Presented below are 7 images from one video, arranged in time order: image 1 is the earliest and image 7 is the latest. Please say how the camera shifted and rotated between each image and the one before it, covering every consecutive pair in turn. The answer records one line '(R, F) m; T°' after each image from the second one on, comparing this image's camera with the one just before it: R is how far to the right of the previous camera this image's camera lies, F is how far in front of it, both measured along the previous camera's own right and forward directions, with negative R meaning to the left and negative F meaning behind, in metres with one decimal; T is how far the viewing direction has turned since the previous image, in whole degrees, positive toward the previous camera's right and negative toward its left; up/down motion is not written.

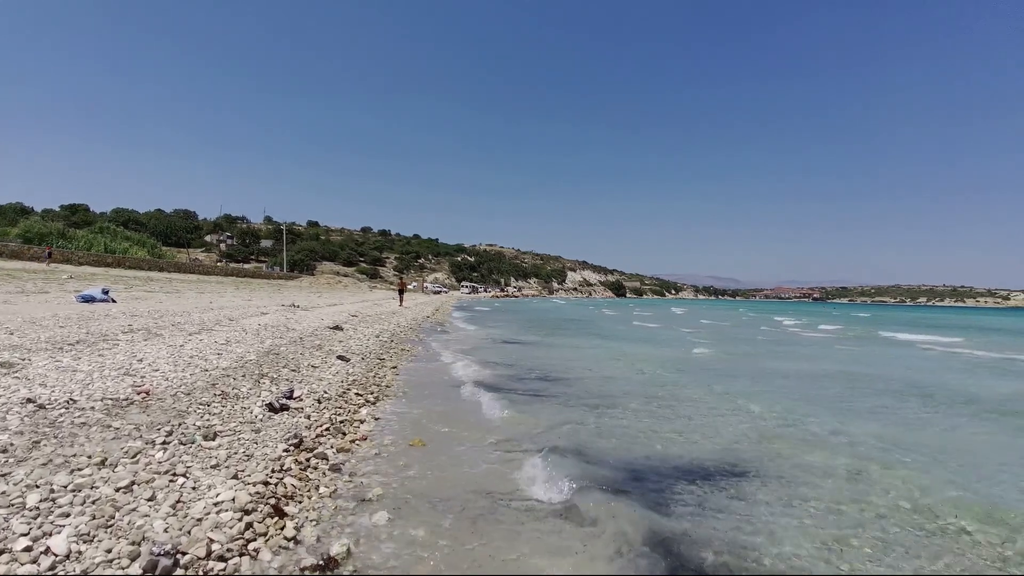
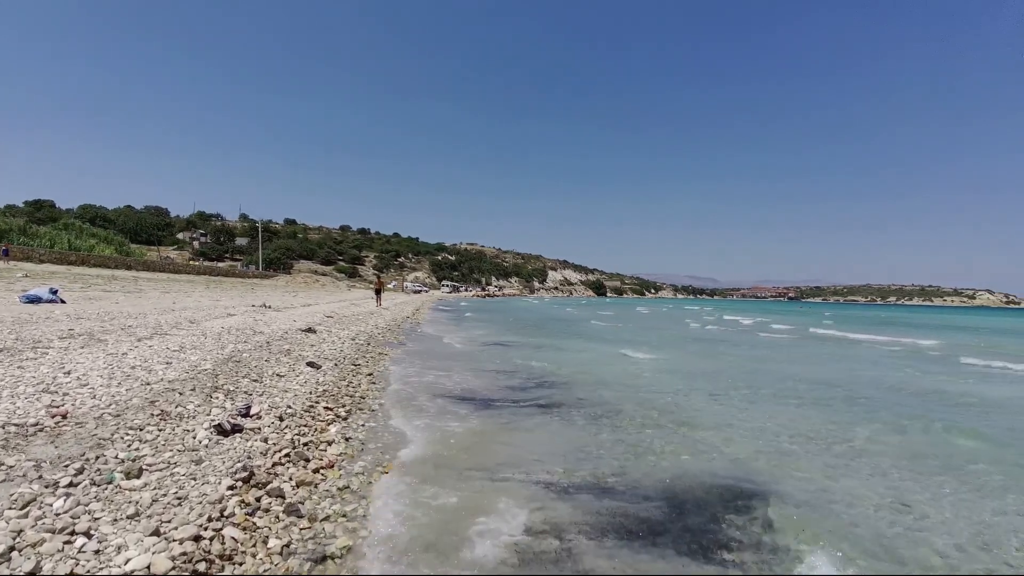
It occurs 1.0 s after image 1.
(-0.1, +1.0) m; +2°
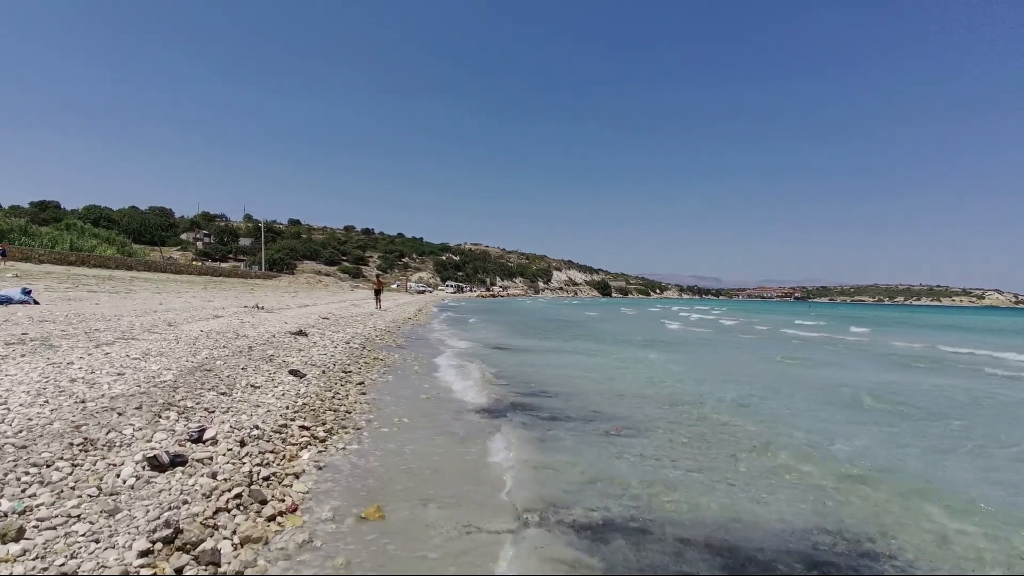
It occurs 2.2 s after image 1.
(0.0, +1.3) m; -1°
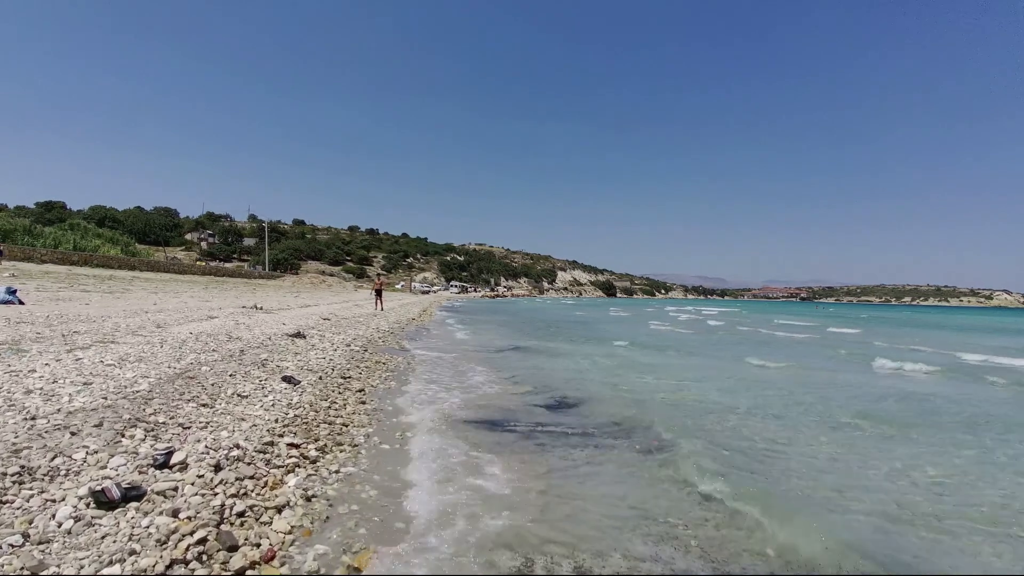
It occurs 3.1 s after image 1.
(-0.2, +0.9) m; 0°
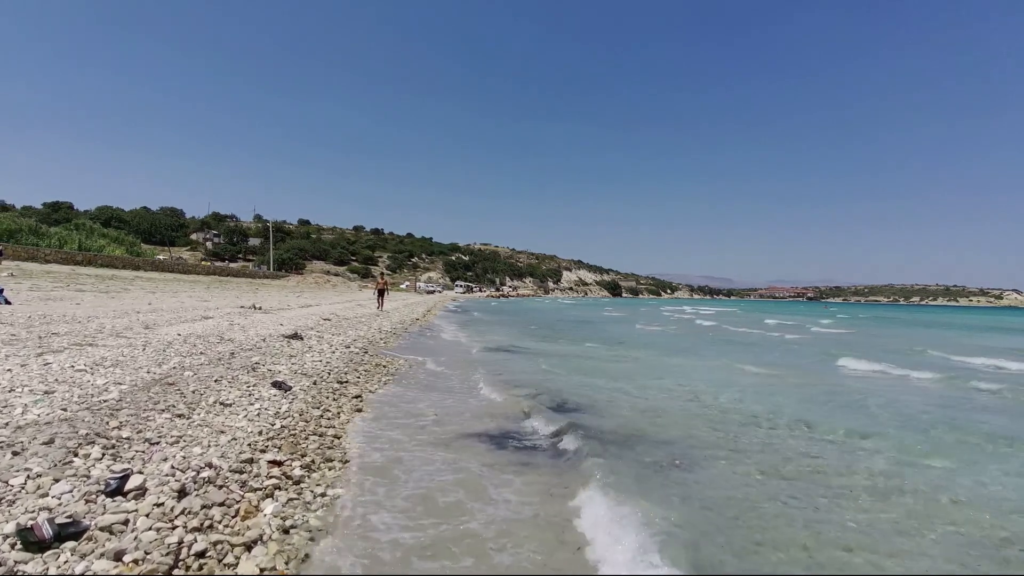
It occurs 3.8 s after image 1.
(-0.1, +0.7) m; -1°
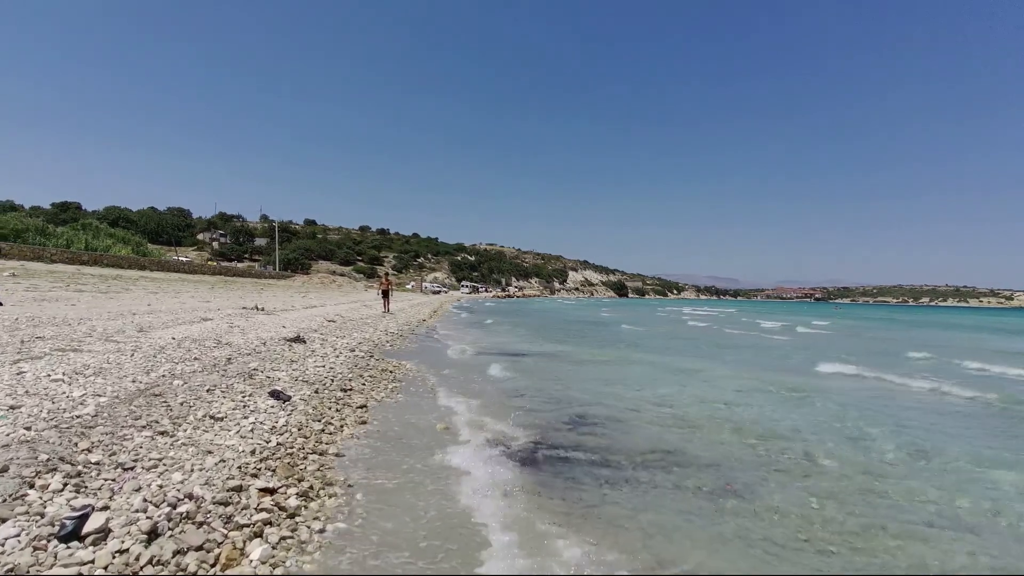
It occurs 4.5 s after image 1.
(-0.2, +0.7) m; -1°
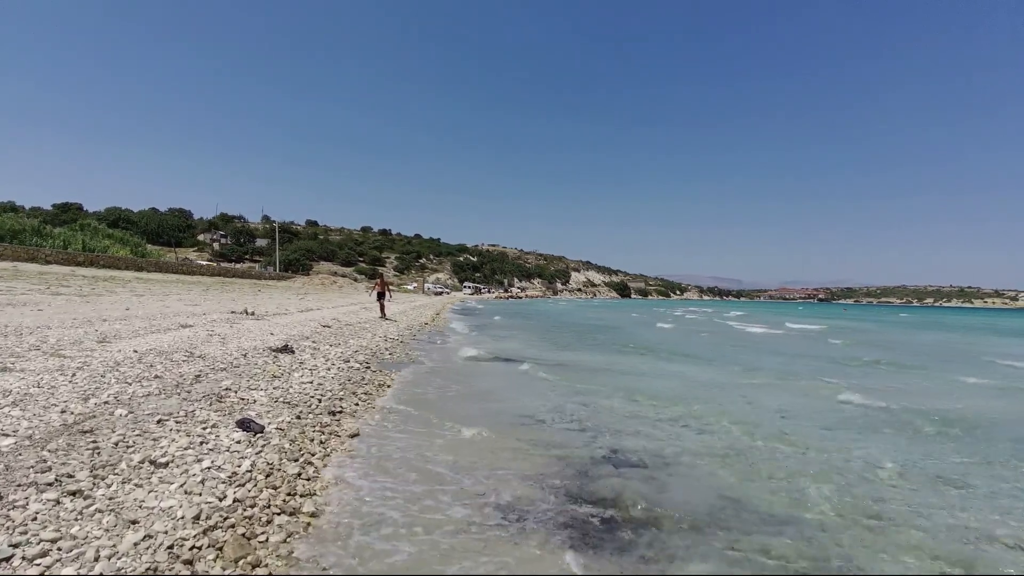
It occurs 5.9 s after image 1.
(-0.3, +1.5) m; 0°
